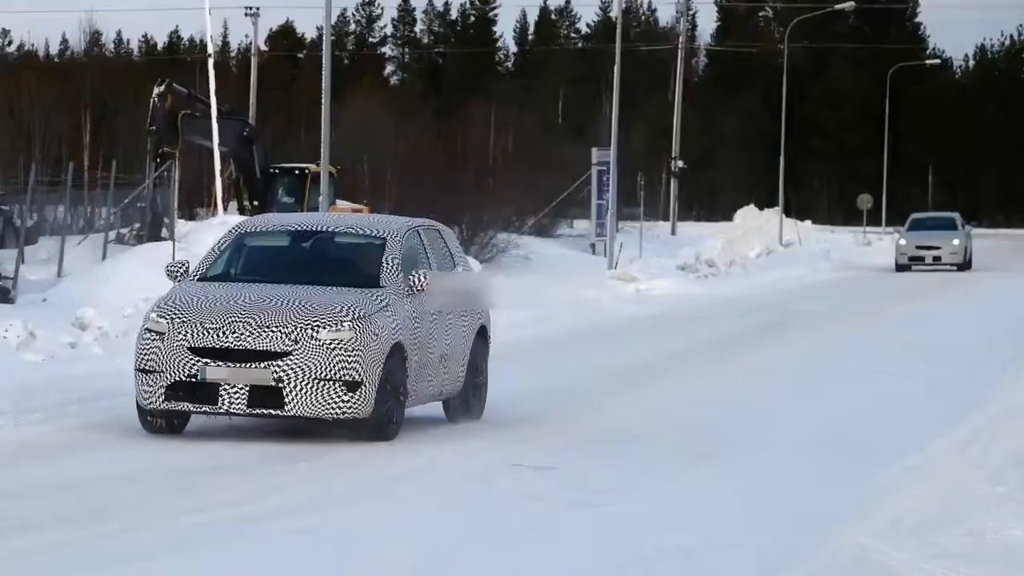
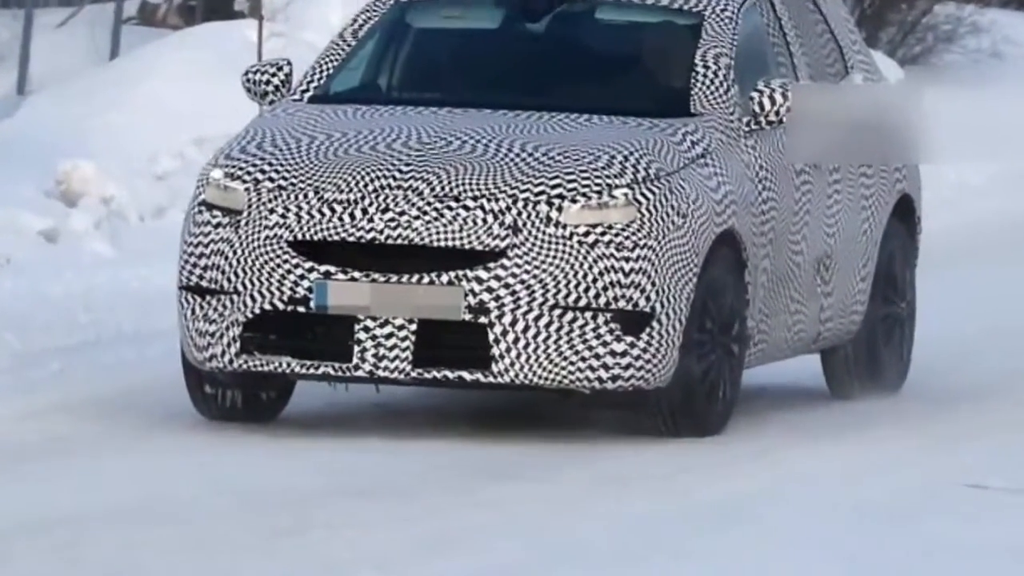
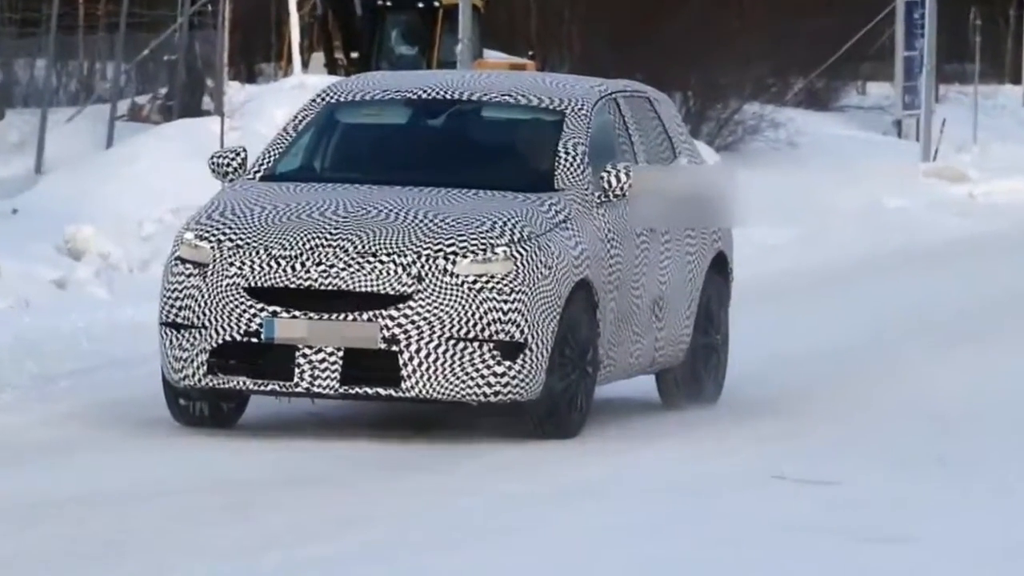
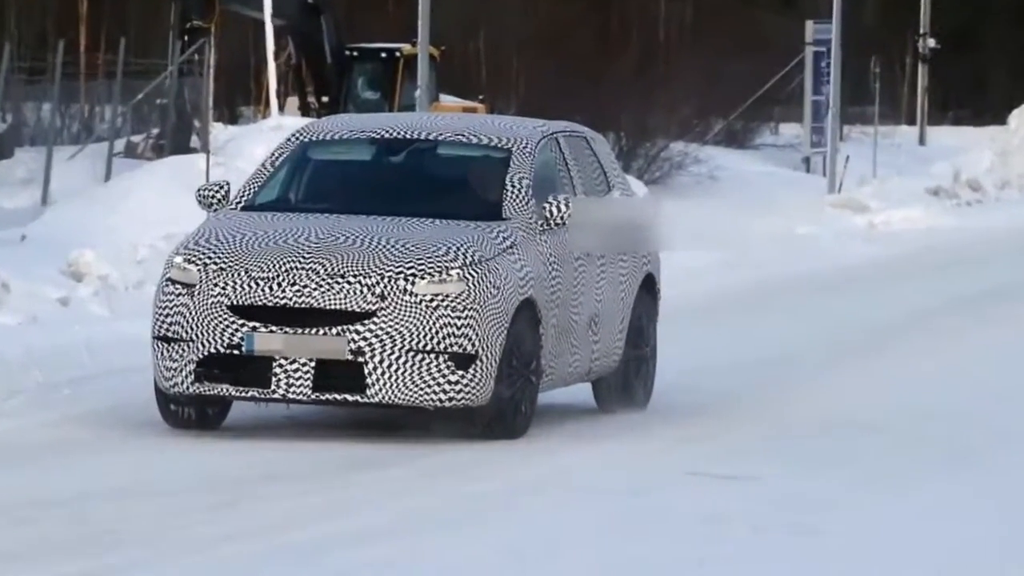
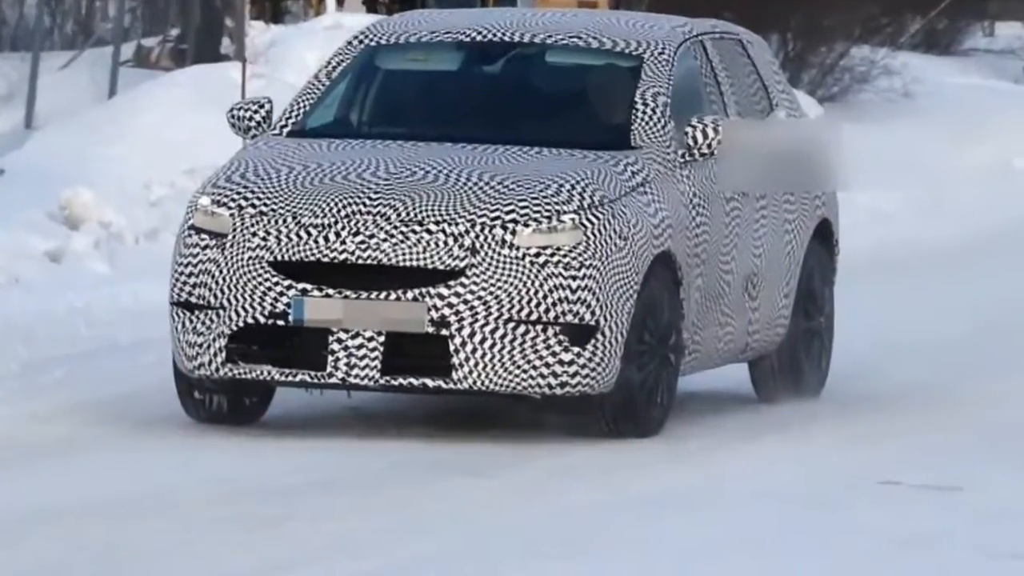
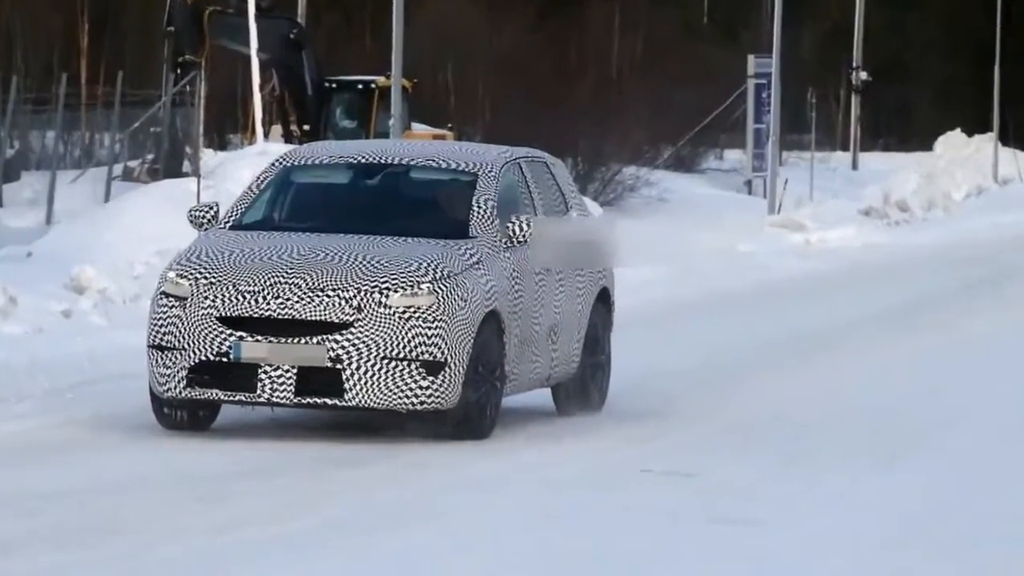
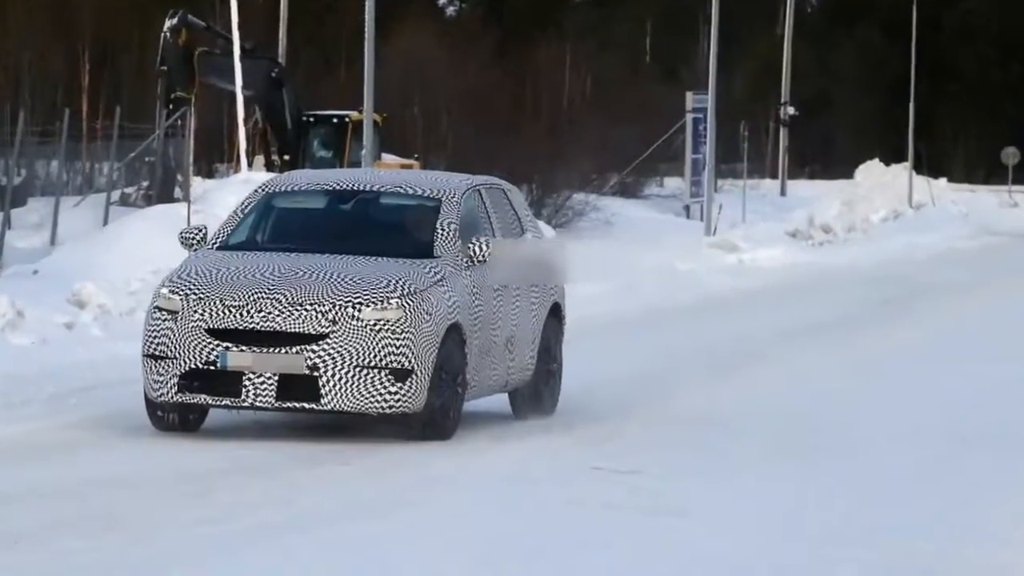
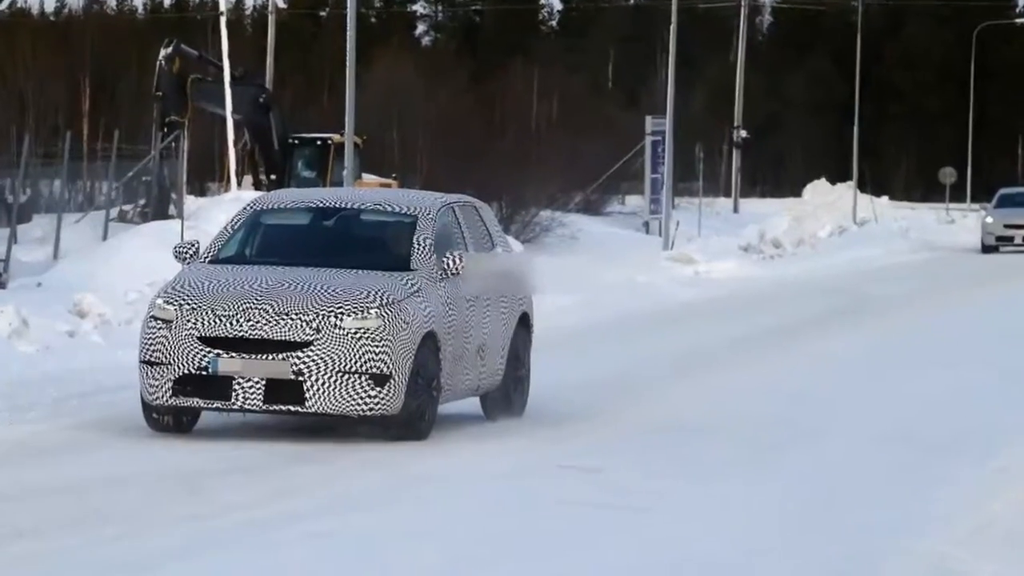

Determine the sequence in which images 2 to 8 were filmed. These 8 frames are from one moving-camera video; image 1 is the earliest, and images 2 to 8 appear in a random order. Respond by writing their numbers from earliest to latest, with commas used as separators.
8, 7, 6, 4, 3, 5, 2
